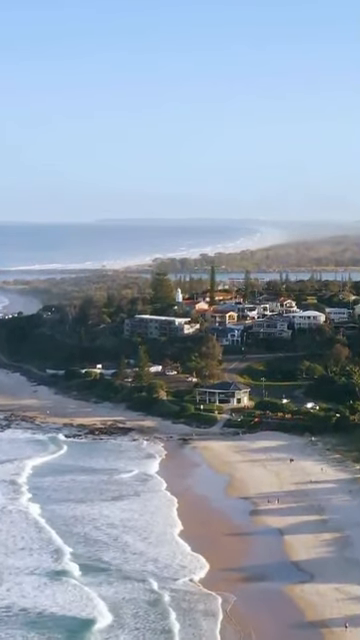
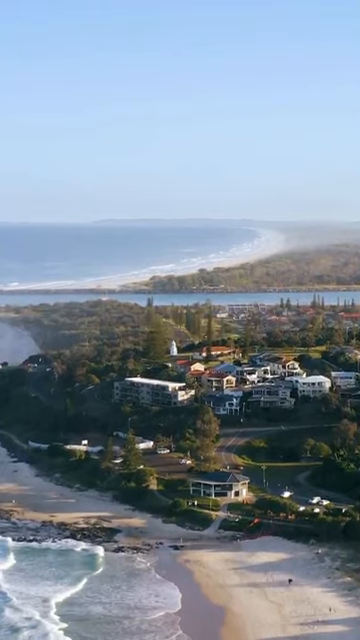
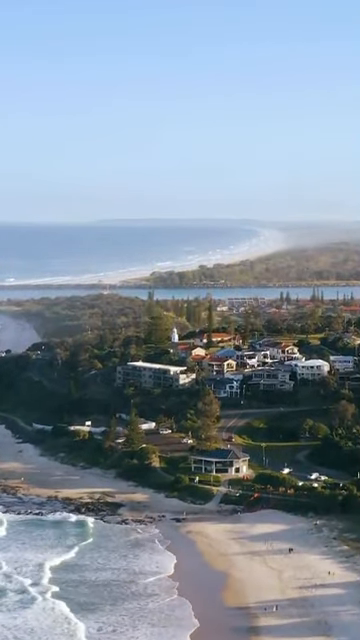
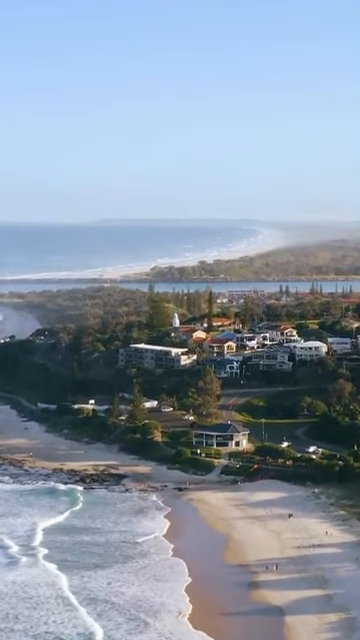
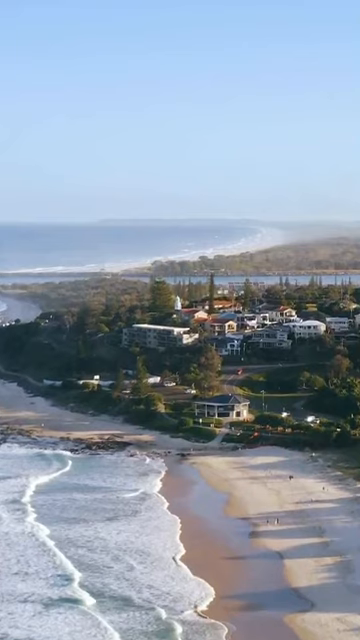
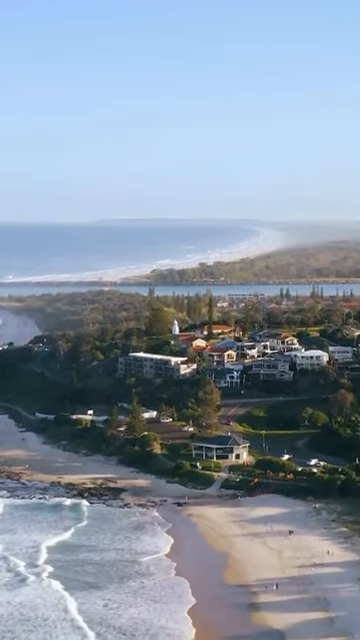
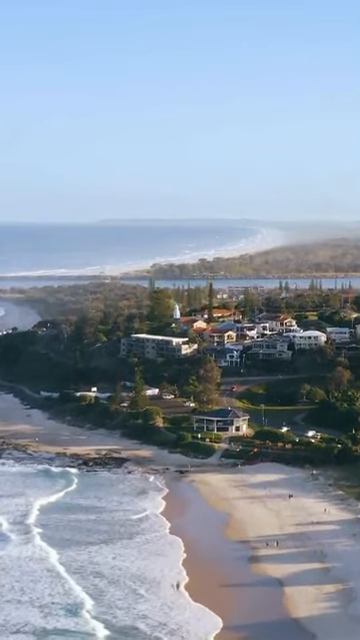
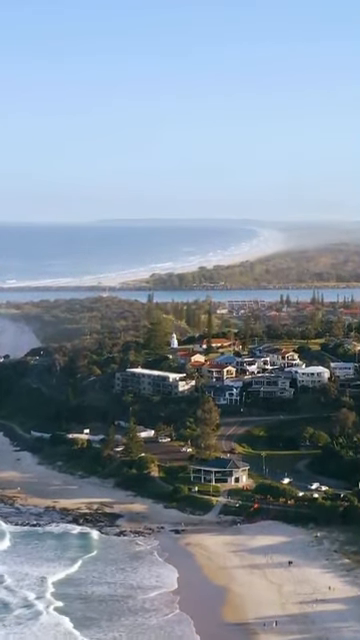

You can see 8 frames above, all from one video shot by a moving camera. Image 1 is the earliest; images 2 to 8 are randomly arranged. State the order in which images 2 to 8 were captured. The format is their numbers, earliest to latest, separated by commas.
5, 7, 4, 6, 3, 8, 2
